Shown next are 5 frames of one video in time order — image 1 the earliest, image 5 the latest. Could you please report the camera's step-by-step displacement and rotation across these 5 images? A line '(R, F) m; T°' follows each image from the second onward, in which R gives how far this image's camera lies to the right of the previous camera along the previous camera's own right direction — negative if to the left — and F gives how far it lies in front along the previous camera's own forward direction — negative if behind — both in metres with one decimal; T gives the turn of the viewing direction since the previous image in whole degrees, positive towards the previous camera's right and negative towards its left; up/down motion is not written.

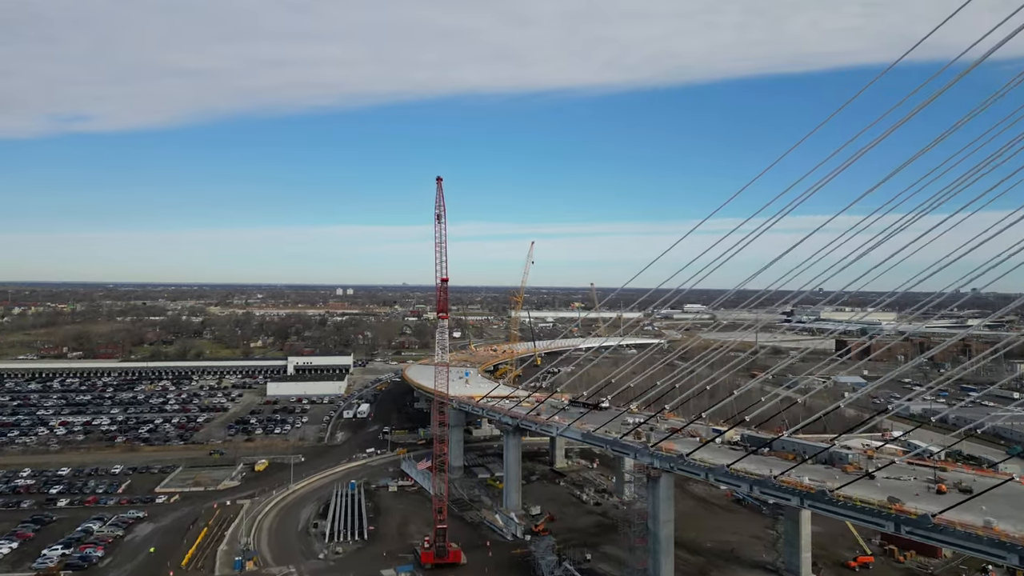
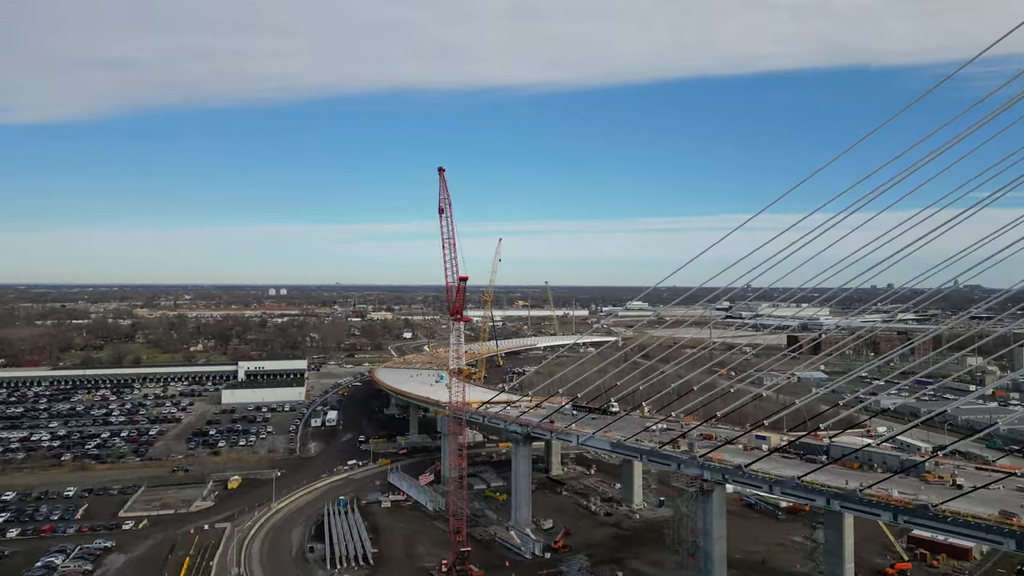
(+0.3, +1.2) m; +4°
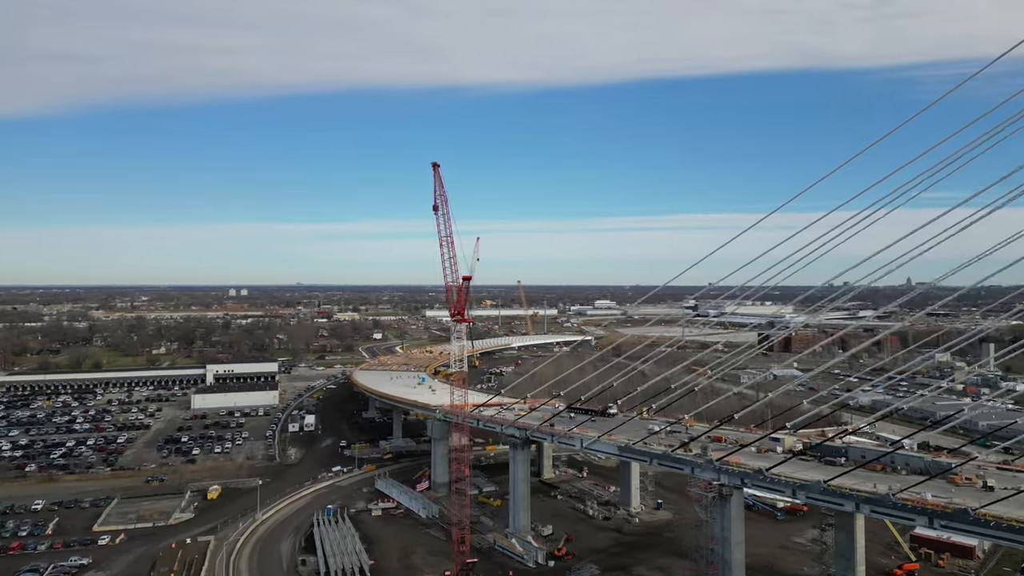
(-0.4, +0.2) m; +3°
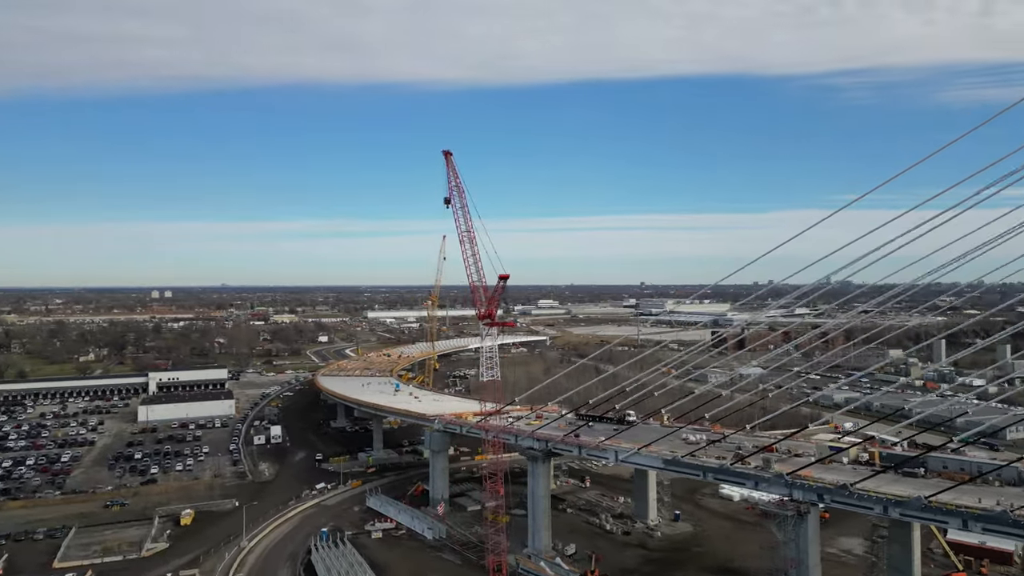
(-0.9, +0.5) m; +5°
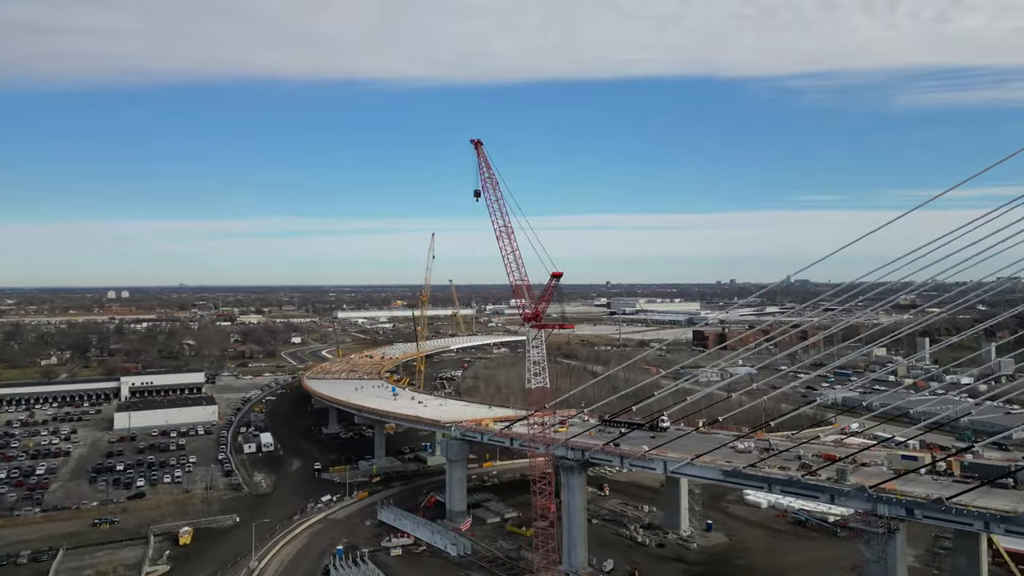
(-0.7, +0.4) m; +3°
